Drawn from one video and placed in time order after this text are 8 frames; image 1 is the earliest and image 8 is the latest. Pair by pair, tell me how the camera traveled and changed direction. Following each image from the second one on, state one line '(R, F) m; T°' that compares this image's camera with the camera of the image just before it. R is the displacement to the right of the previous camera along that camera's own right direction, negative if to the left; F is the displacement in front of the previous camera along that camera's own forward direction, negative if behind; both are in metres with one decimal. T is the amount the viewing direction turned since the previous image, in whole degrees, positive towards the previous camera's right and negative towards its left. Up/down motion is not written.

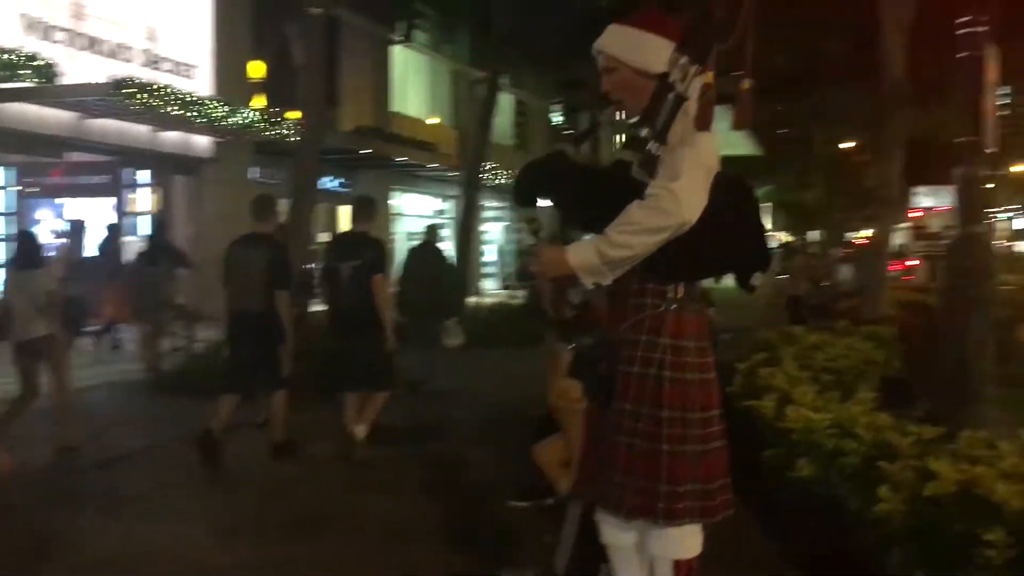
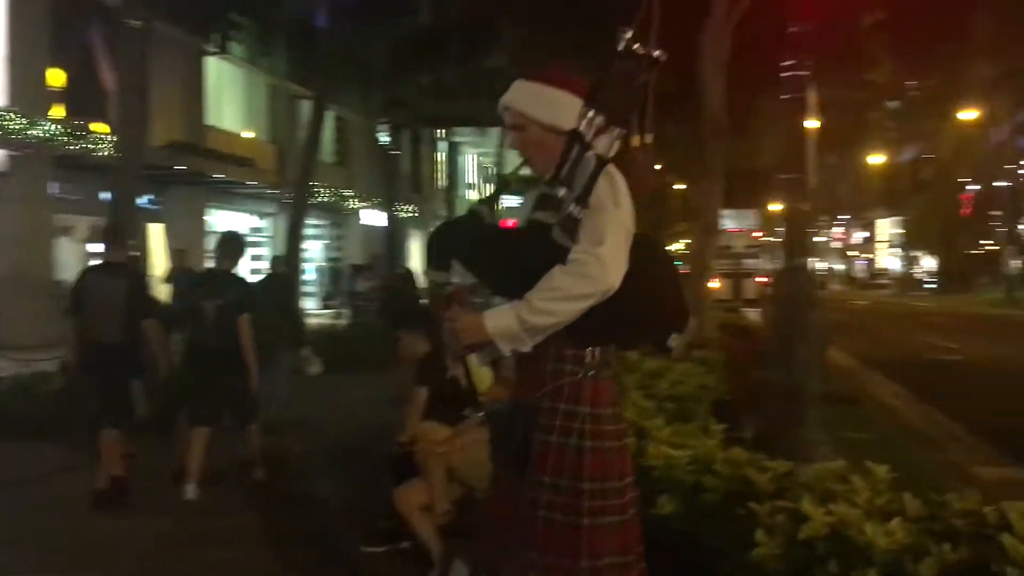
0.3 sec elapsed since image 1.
(-0.3, +0.1) m; +10°
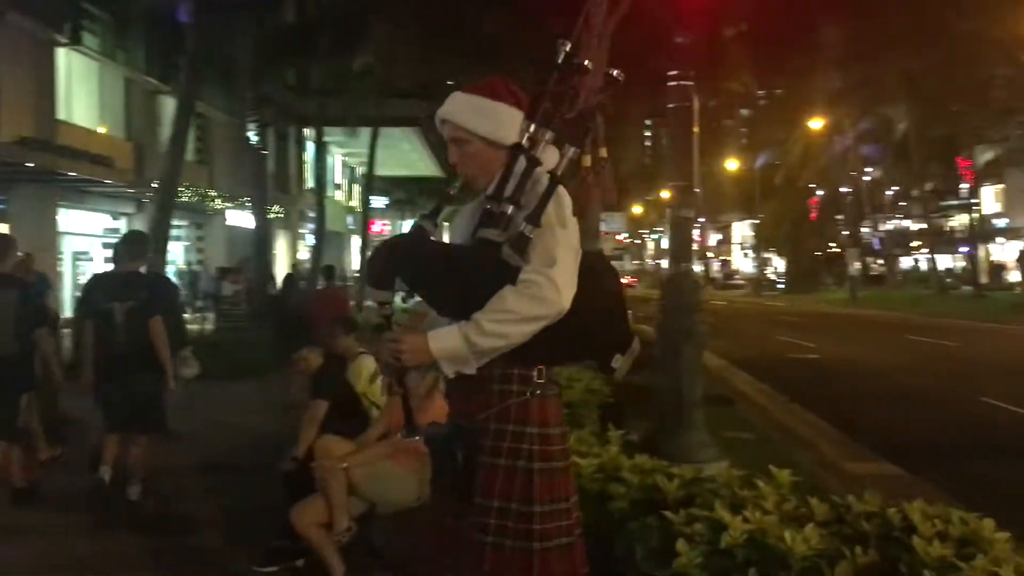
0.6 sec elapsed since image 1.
(-0.2, +0.1) m; +7°
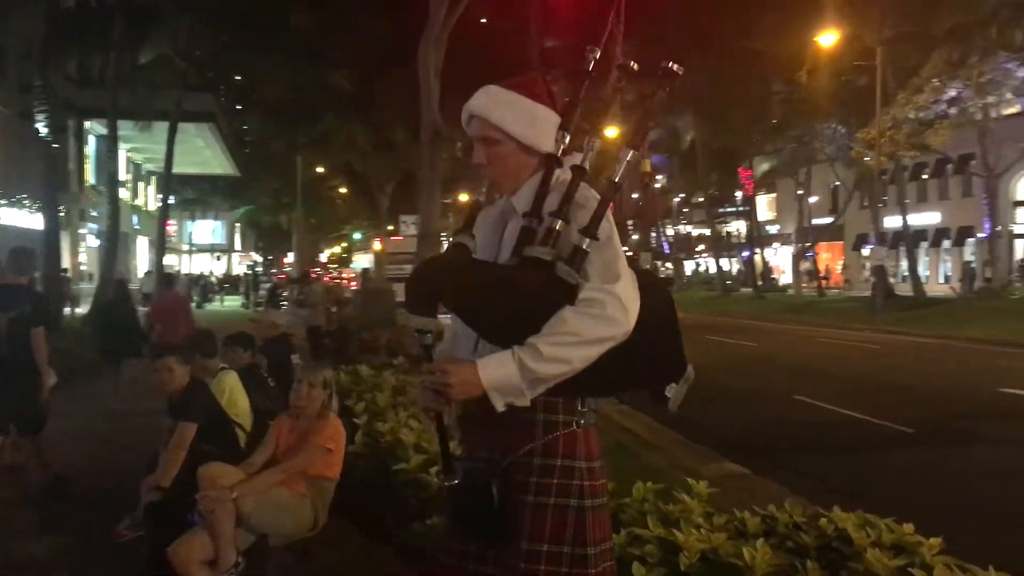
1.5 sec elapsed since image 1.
(-0.6, +0.3) m; +12°
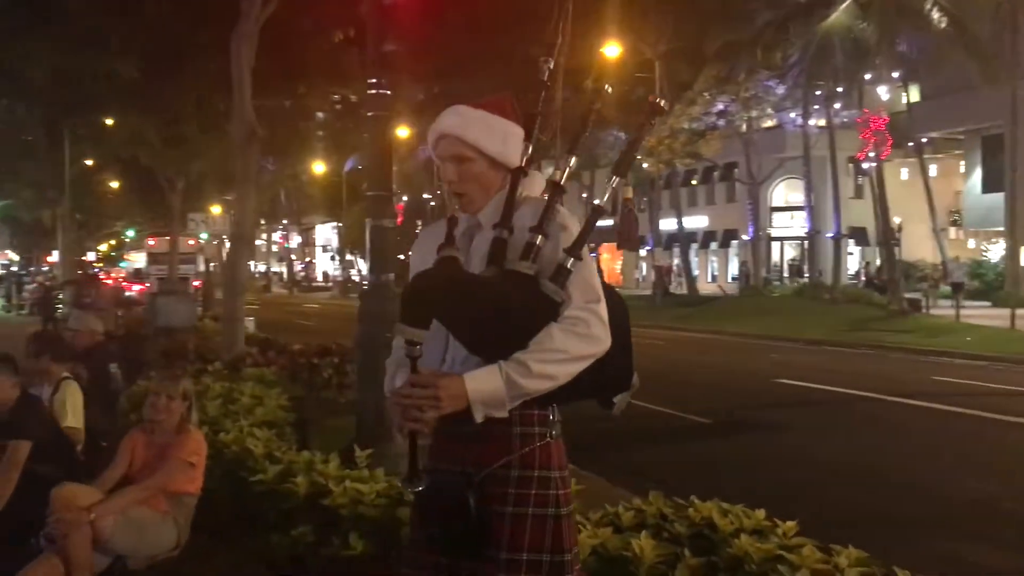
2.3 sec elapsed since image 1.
(-0.4, 0.0) m; +12°
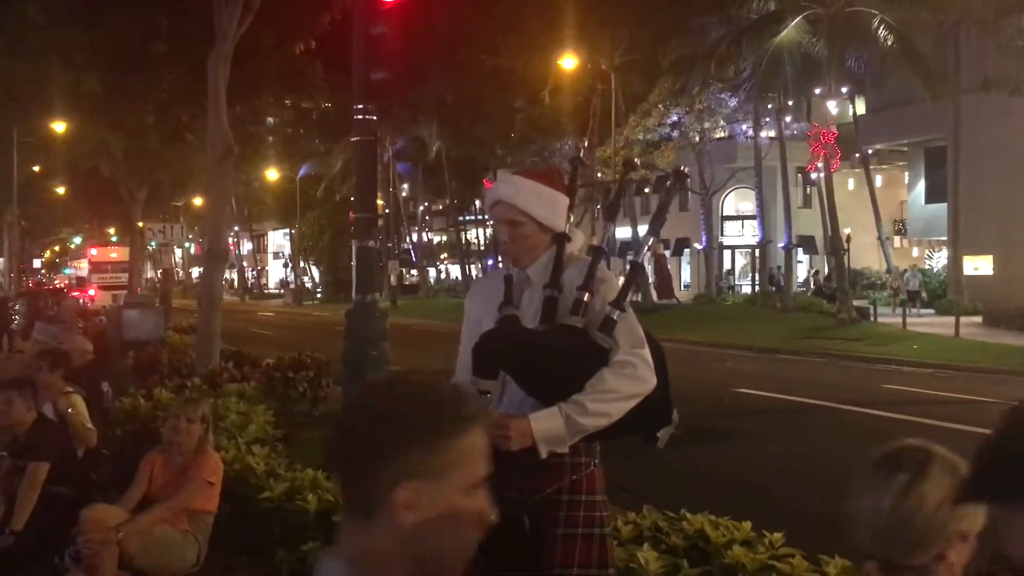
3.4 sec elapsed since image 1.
(-0.3, -0.3) m; +3°
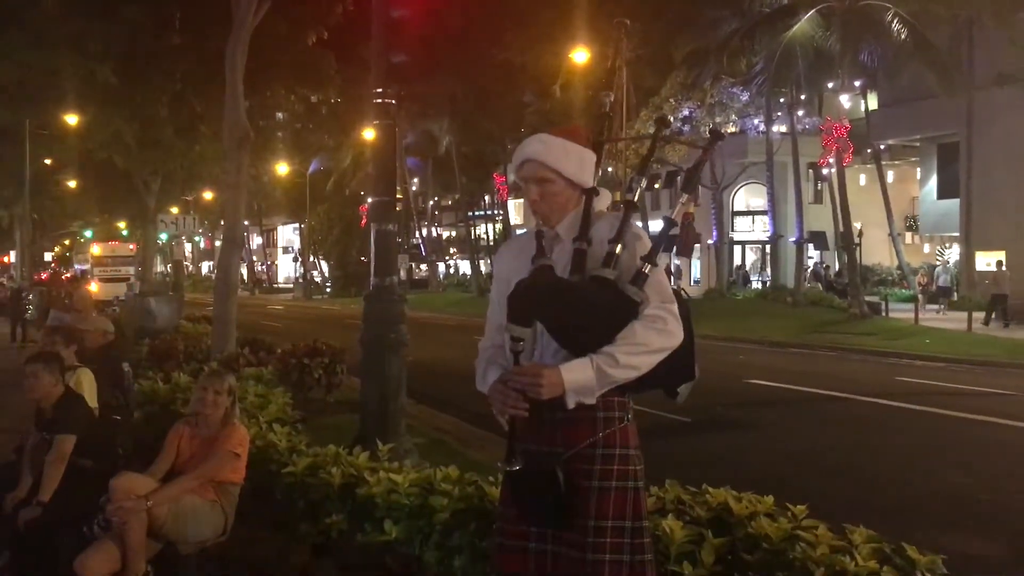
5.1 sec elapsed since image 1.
(-0.1, 0.0) m; 0°
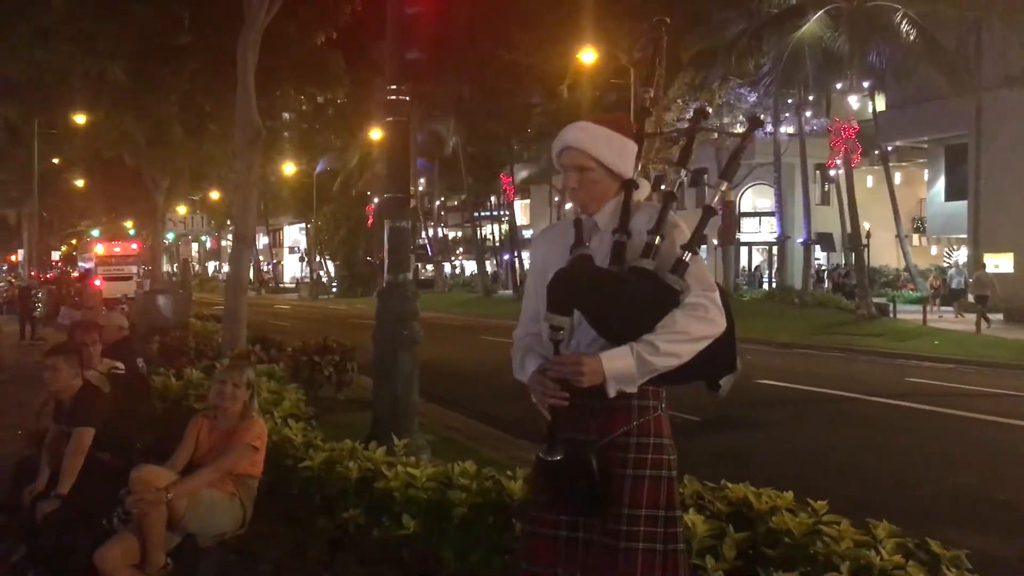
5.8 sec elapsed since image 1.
(-0.1, 0.0) m; 0°
